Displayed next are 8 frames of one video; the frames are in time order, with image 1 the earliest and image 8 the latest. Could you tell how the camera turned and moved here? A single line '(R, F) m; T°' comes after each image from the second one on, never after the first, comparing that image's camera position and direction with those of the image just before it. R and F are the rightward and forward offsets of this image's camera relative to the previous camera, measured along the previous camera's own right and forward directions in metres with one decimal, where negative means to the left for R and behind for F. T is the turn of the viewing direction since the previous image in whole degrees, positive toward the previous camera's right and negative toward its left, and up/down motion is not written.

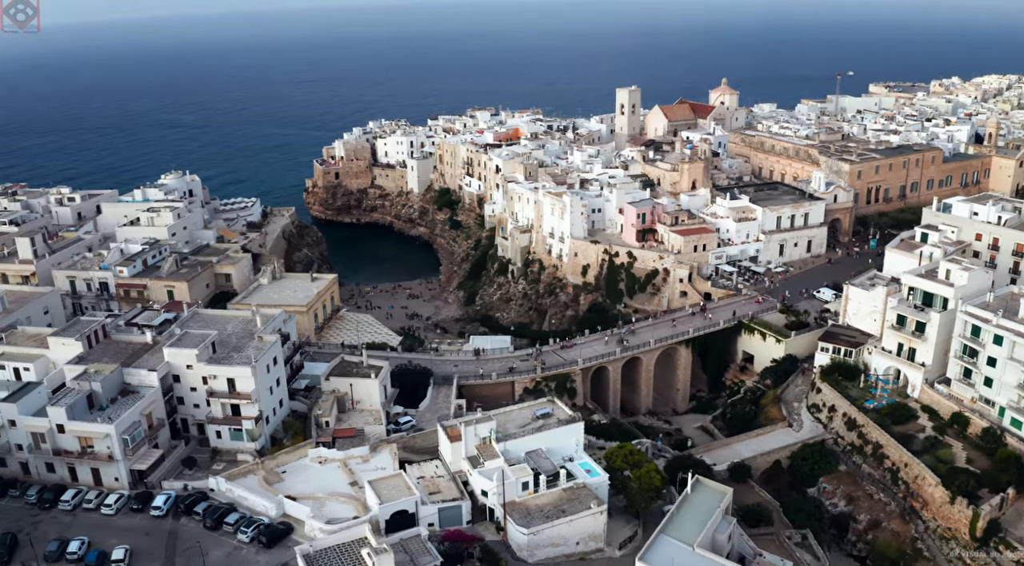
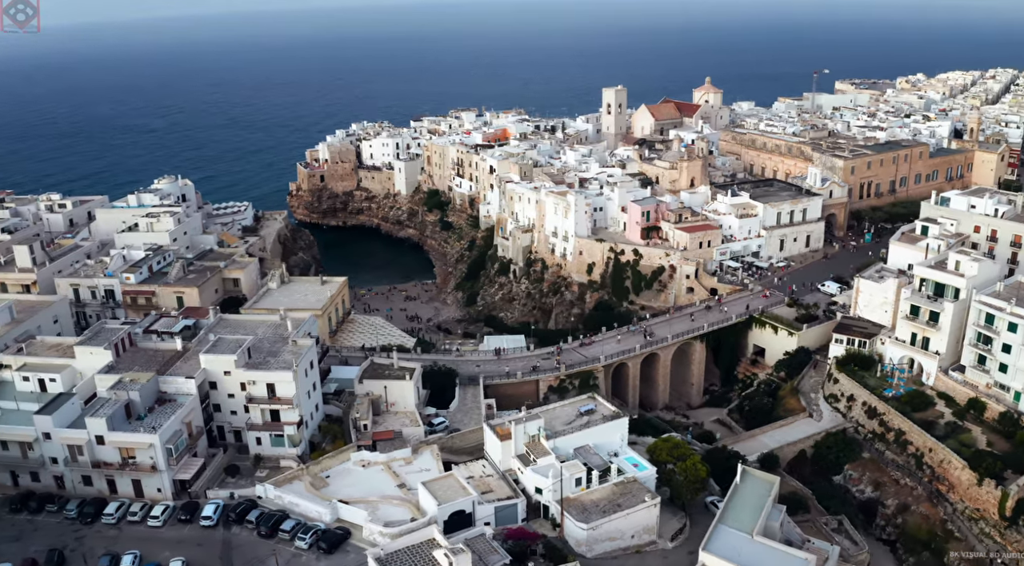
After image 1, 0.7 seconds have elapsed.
(-4.4, -0.2) m; +3°
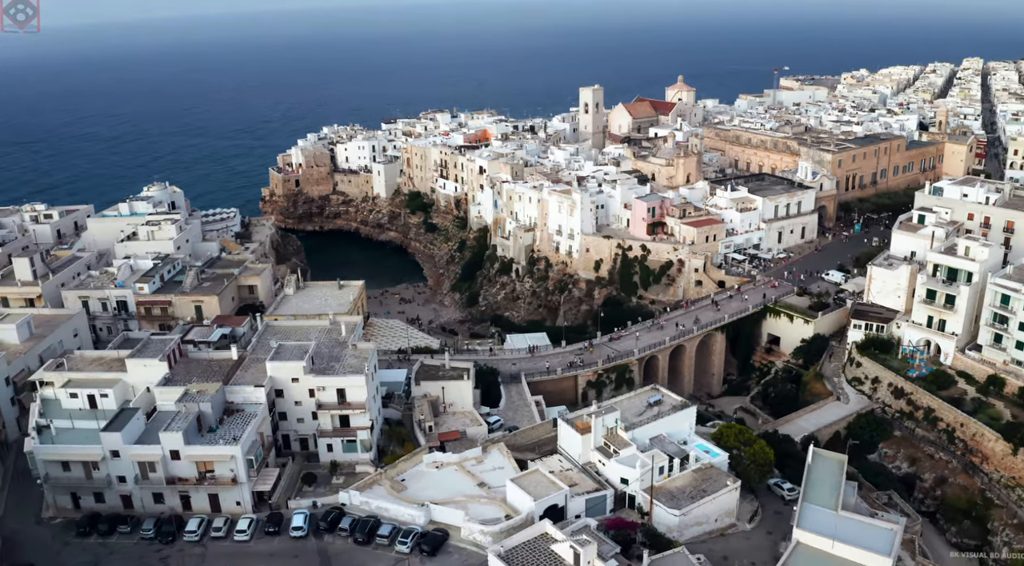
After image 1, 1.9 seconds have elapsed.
(-7.4, -0.2) m; +5°
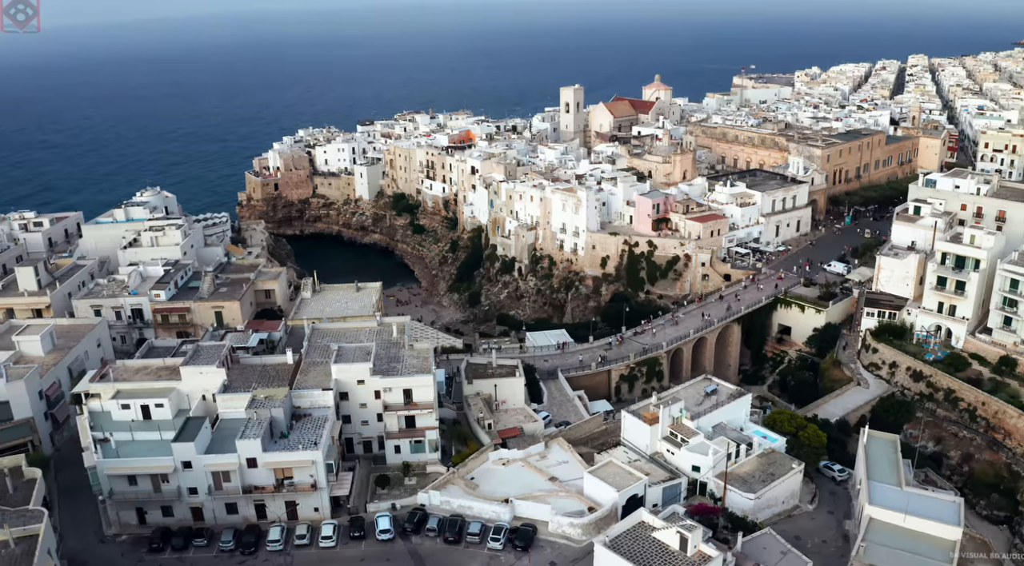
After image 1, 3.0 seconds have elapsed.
(-6.7, -0.1) m; +5°
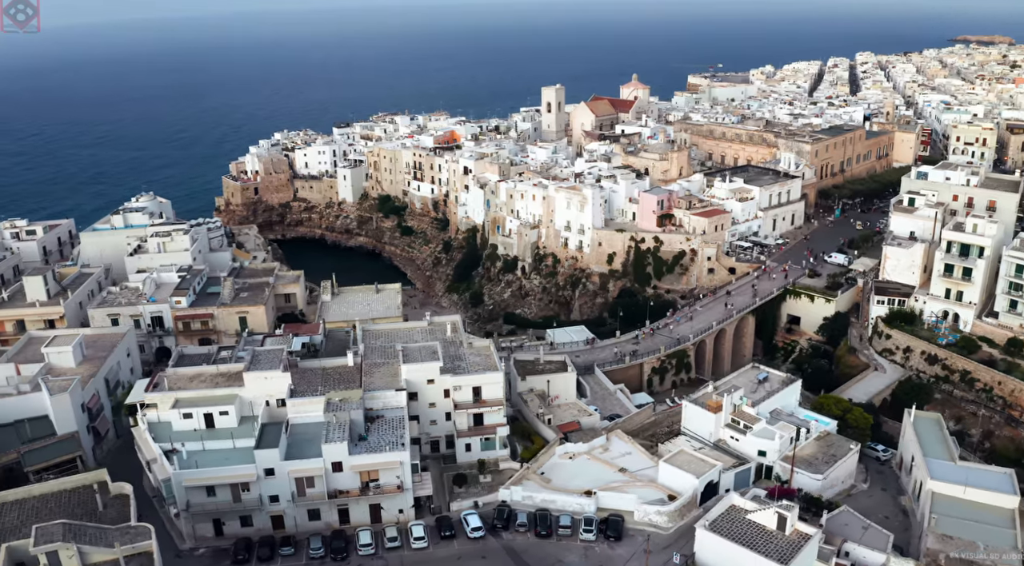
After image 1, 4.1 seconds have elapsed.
(-6.7, 0.0) m; +4°
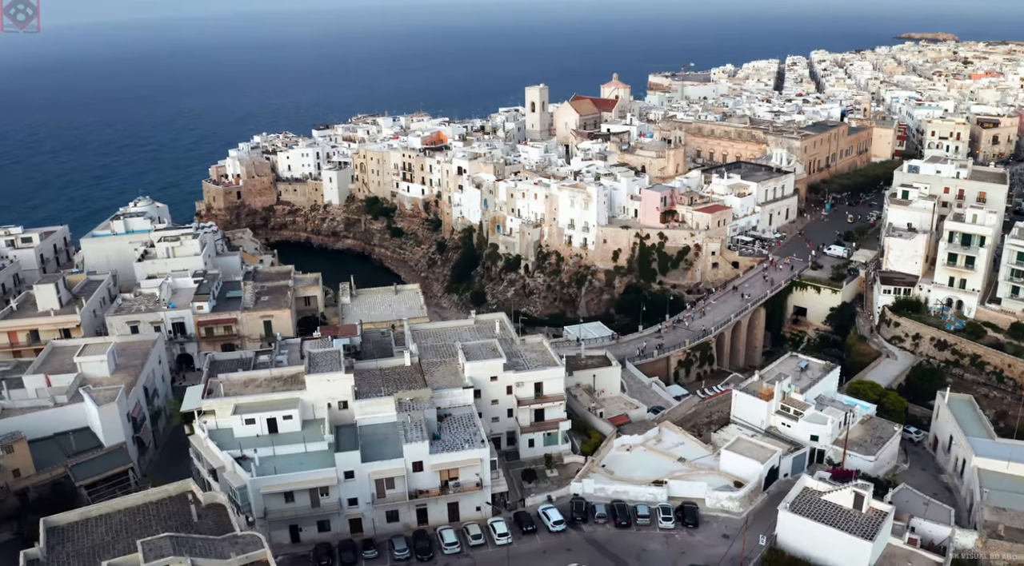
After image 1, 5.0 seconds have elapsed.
(-6.0, 0.0) m; +4°
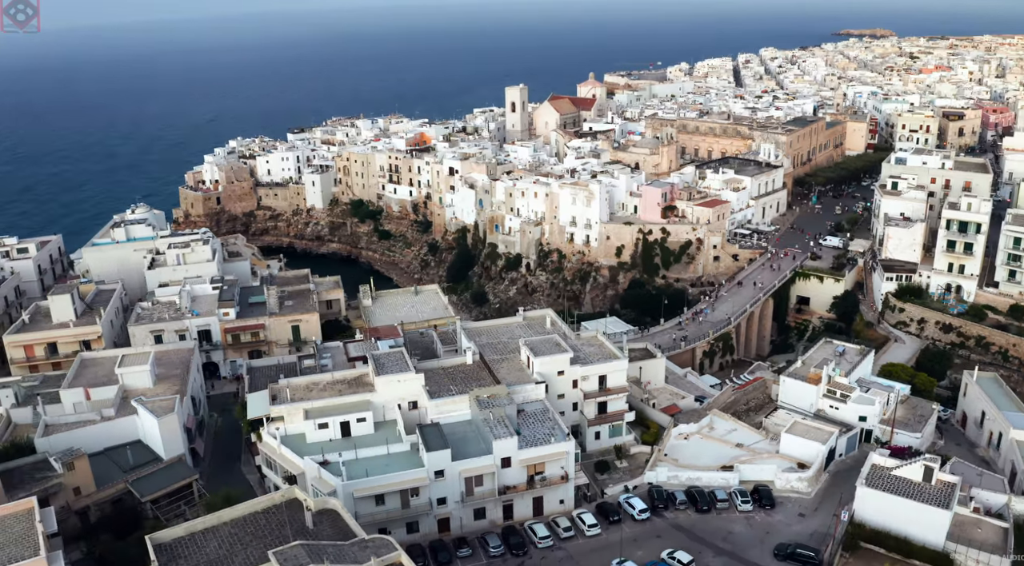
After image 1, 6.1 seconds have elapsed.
(-6.5, +0.1) m; +4°
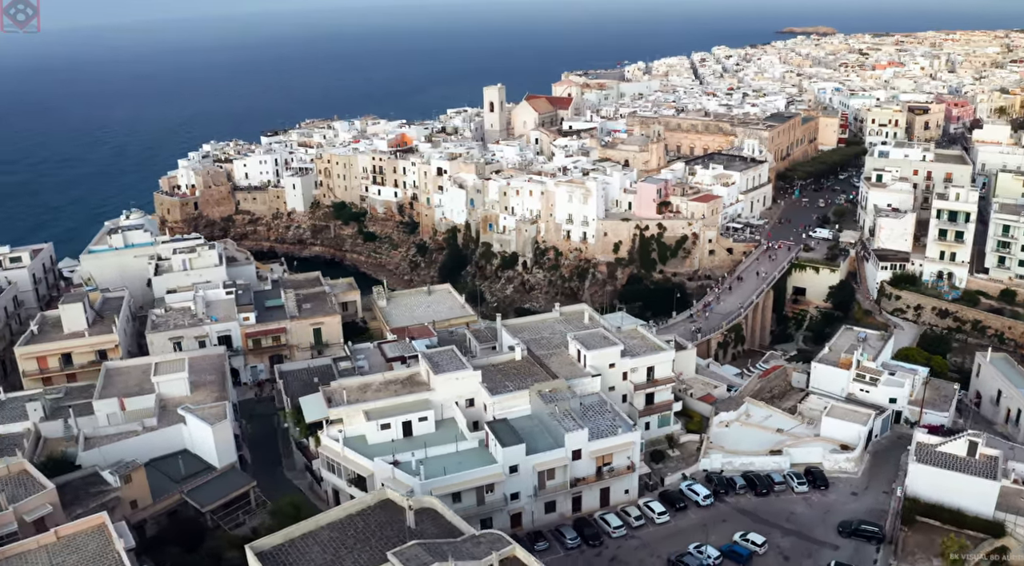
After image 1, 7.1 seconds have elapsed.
(-5.5, +0.1) m; +4°
